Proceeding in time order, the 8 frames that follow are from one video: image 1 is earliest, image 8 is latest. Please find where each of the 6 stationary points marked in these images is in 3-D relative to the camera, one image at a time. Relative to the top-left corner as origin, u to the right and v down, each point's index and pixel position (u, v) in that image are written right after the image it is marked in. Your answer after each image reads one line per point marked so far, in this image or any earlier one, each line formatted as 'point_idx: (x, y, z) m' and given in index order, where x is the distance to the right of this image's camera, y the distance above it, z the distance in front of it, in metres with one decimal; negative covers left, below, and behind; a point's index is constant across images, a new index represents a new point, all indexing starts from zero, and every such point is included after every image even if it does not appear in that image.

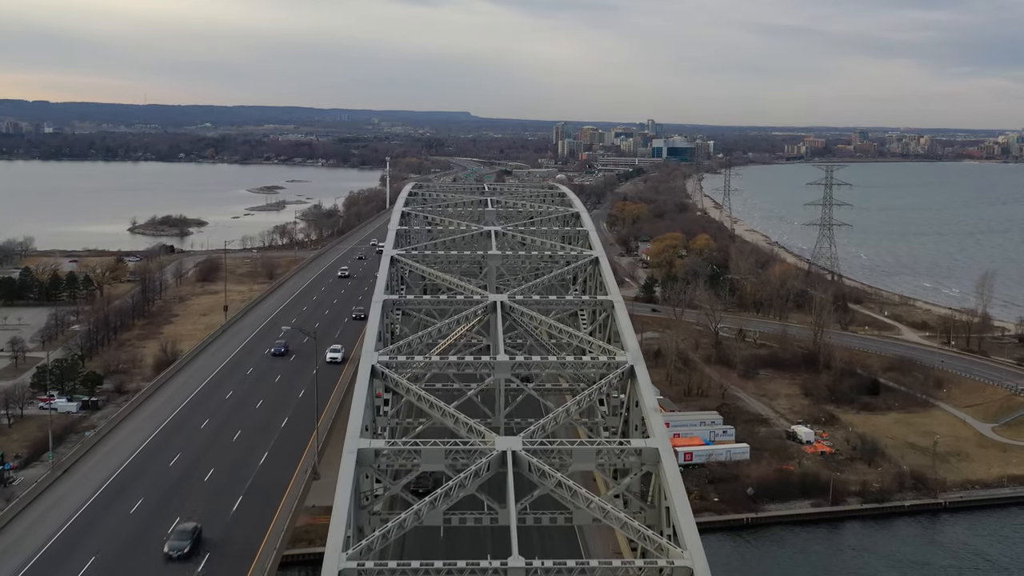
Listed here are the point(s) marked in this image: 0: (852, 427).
0: (+8.2, -3.3, +19.2) m
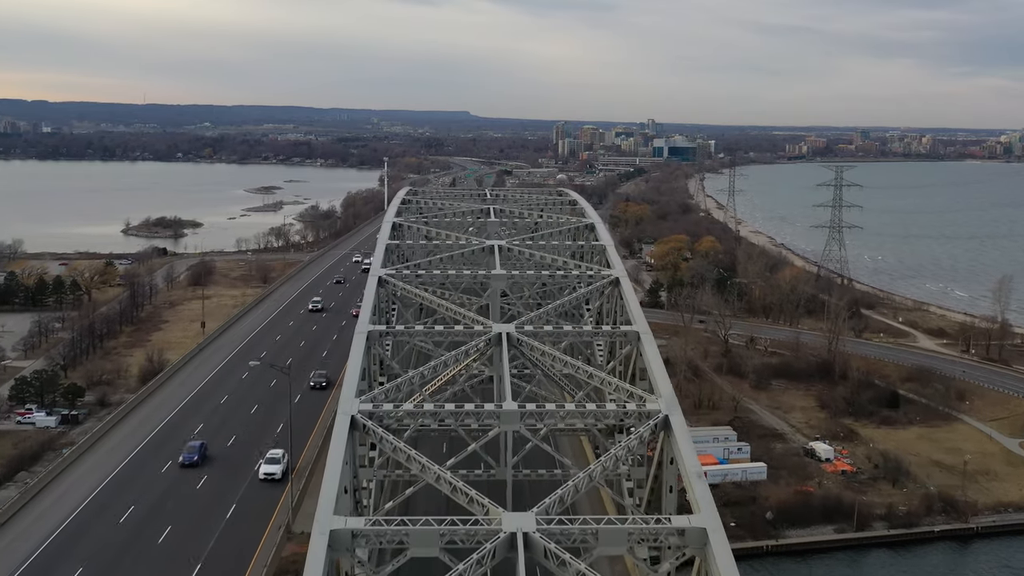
0: (+8.2, -3.5, +18.2) m
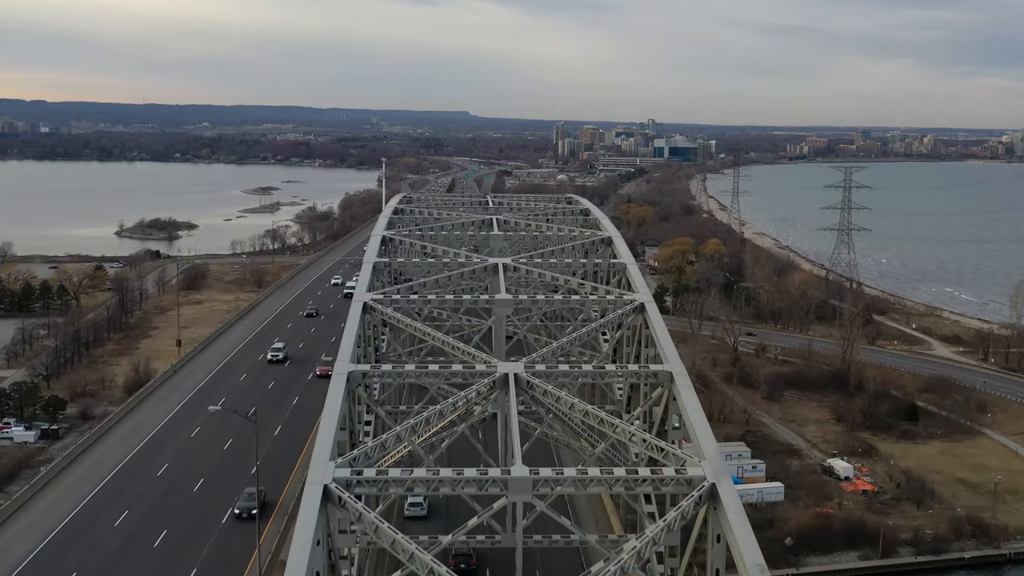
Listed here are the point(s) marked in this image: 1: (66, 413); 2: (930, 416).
0: (+8.3, -3.7, +17.3) m
1: (-10.8, -3.0, +19.2) m
2: (+10.3, -3.1, +19.7) m
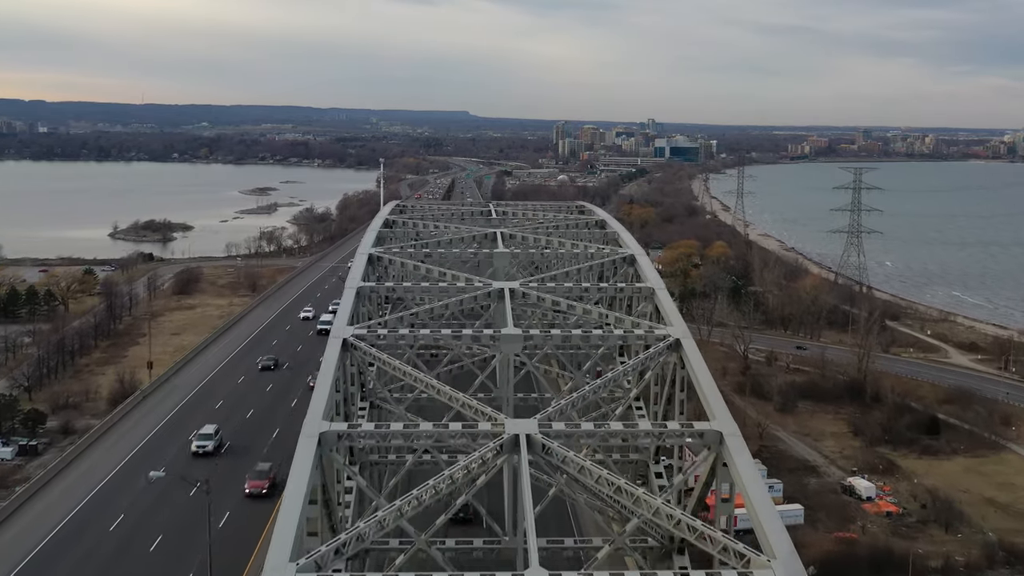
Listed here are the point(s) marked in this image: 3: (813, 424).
0: (+8.3, -3.9, +16.4) m
1: (-10.7, -3.2, +18.3) m
2: (+10.4, -3.3, +18.8) m
3: (+7.2, -3.3, +19.1) m
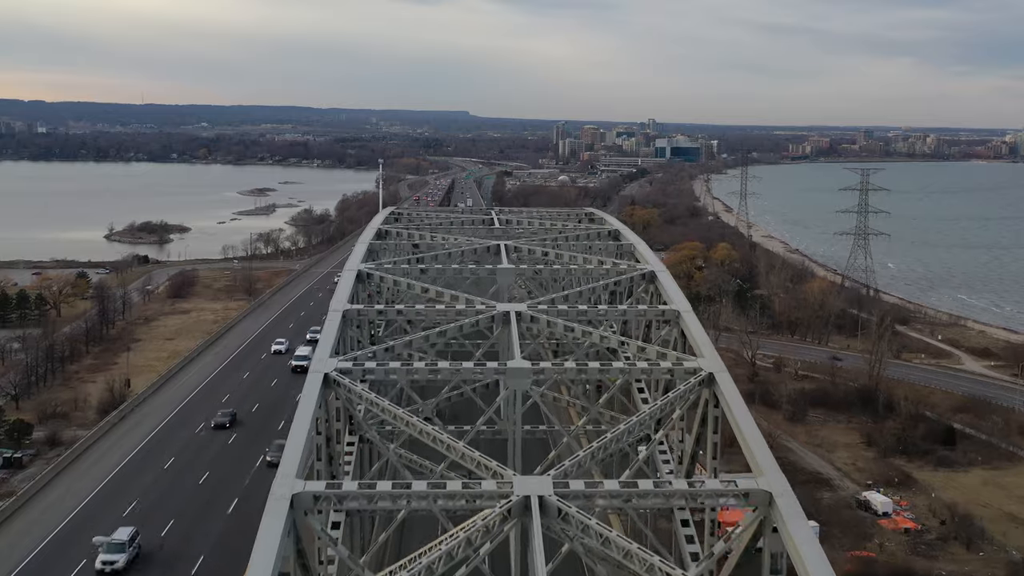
0: (+8.4, -4.0, +15.8) m
1: (-10.7, -3.3, +17.7) m
2: (+10.4, -3.4, +18.2) m
3: (+7.3, -3.4, +18.5) m
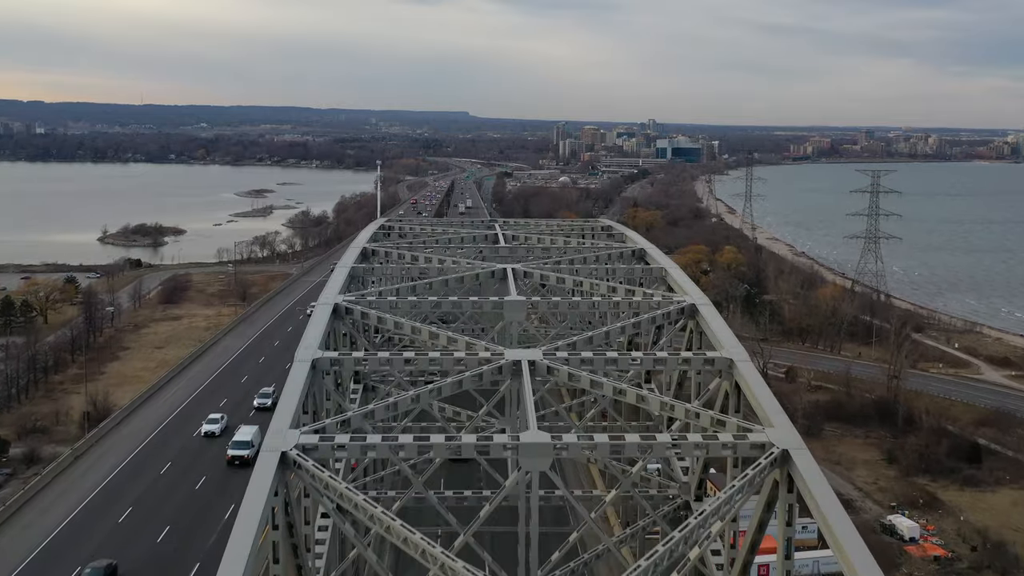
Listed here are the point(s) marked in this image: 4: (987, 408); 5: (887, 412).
0: (+8.4, -4.2, +14.9) m
1: (-10.6, -3.5, +16.8) m
2: (+10.5, -3.6, +17.3) m
3: (+7.3, -3.6, +17.6) m
4: (+11.7, -2.9, +19.6) m
5: (+9.0, -3.0, +19.2) m
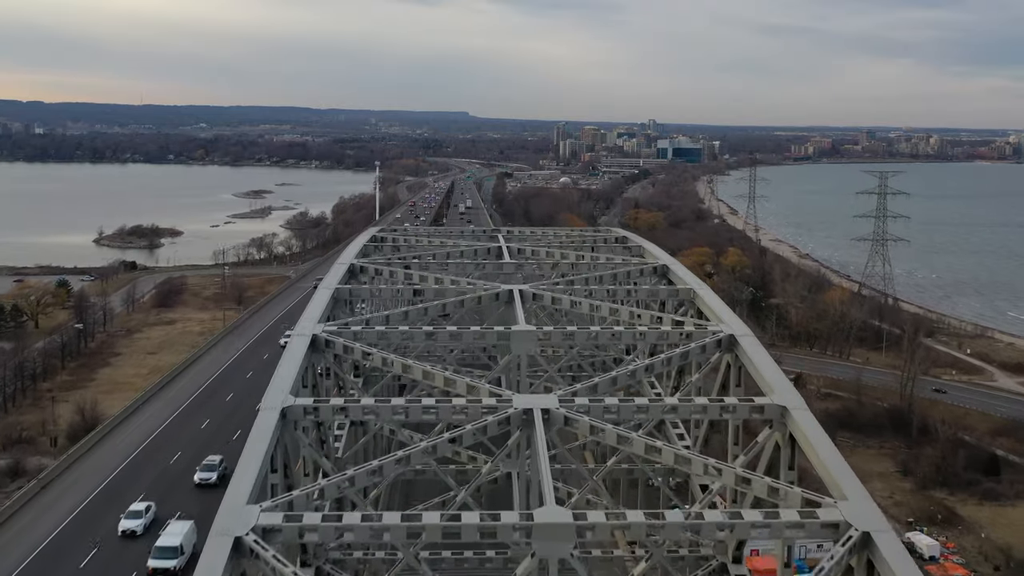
0: (+8.4, -4.3, +14.3) m
1: (-10.6, -3.7, +16.2) m
2: (+10.5, -3.8, +16.7) m
3: (+7.4, -3.7, +17.0) m
4: (+11.7, -3.1, +19.0) m
5: (+9.1, -3.1, +18.6) m
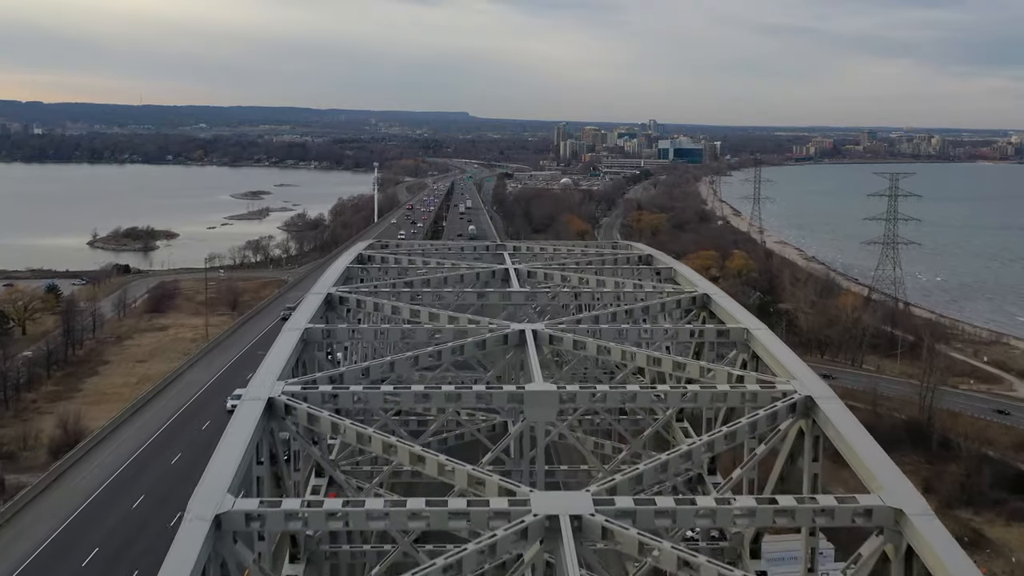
0: (+8.5, -4.5, +13.6) m
1: (-10.5, -3.8, +15.5) m
2: (+10.5, -3.9, +15.9) m
3: (+7.4, -3.9, +16.2) m
4: (+11.8, -3.2, +18.2) m
5: (+9.1, -3.3, +17.8) m
